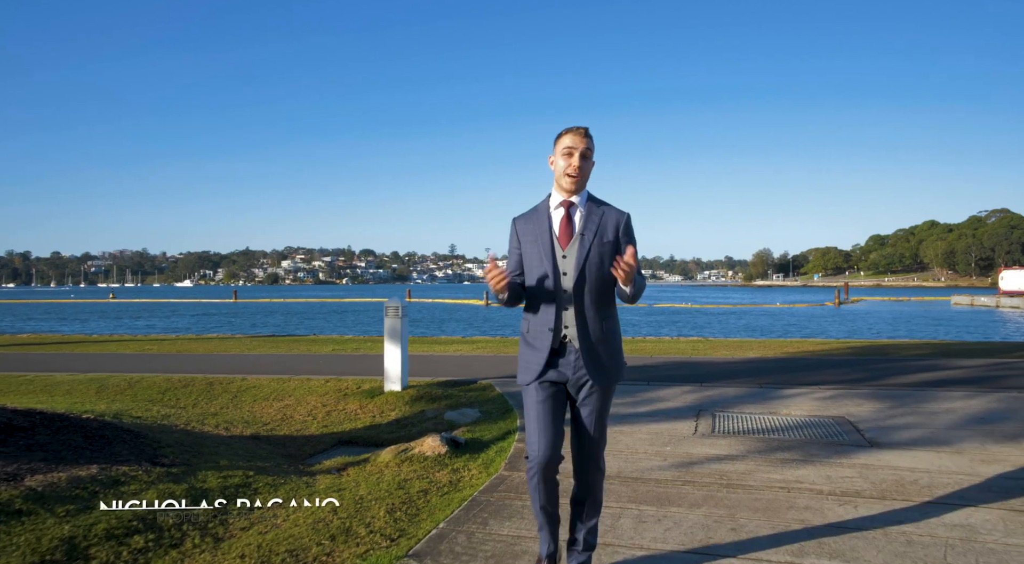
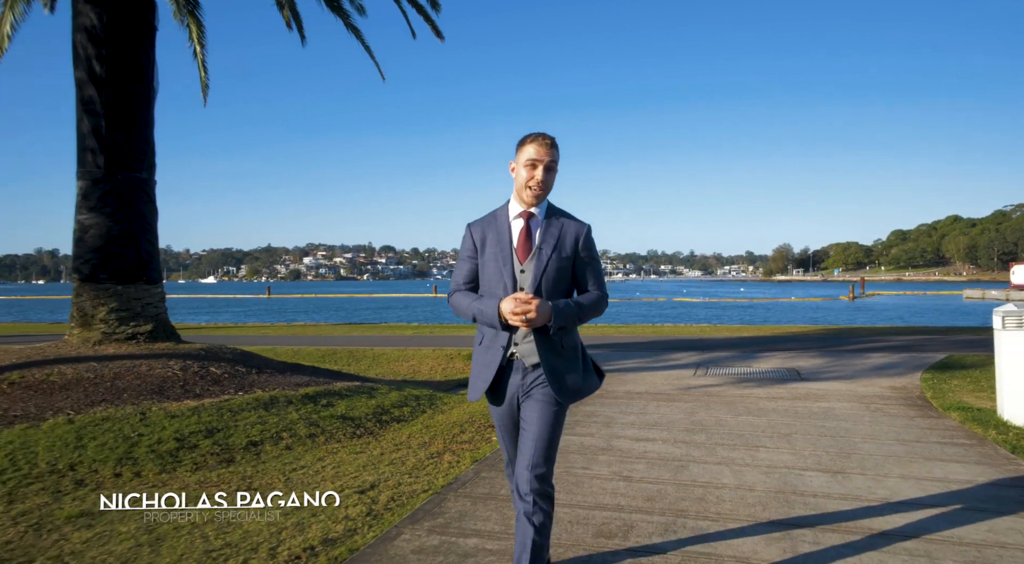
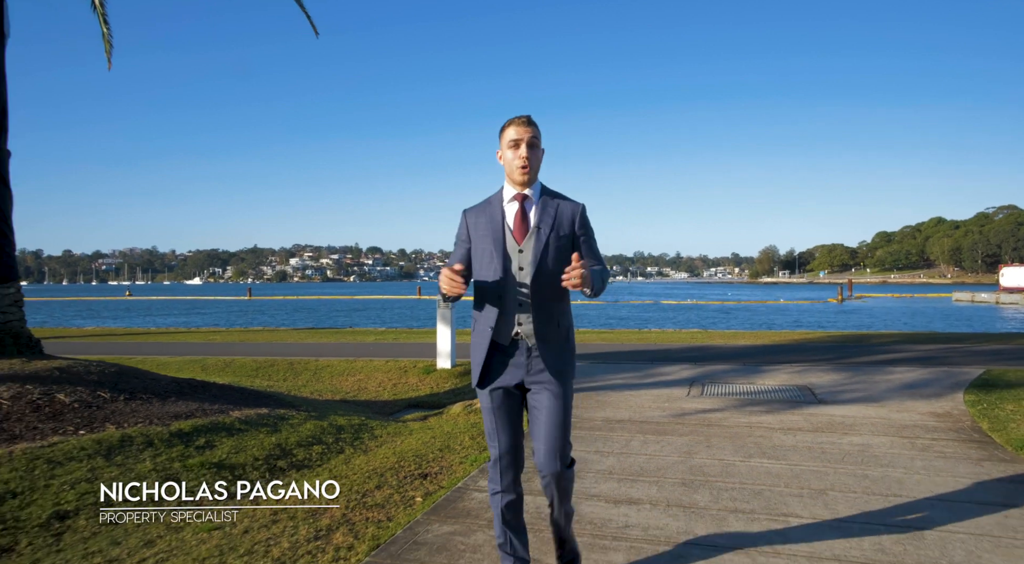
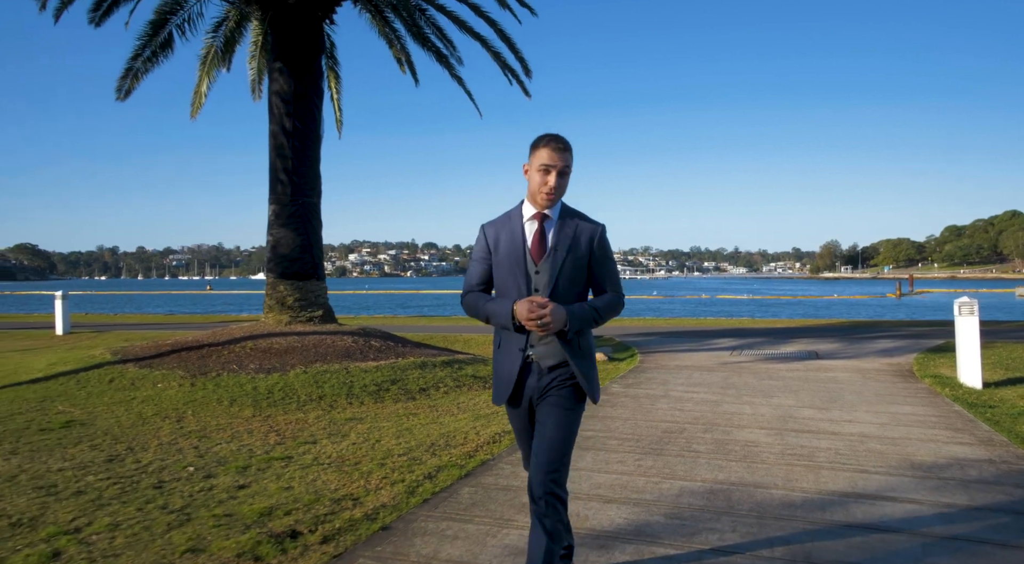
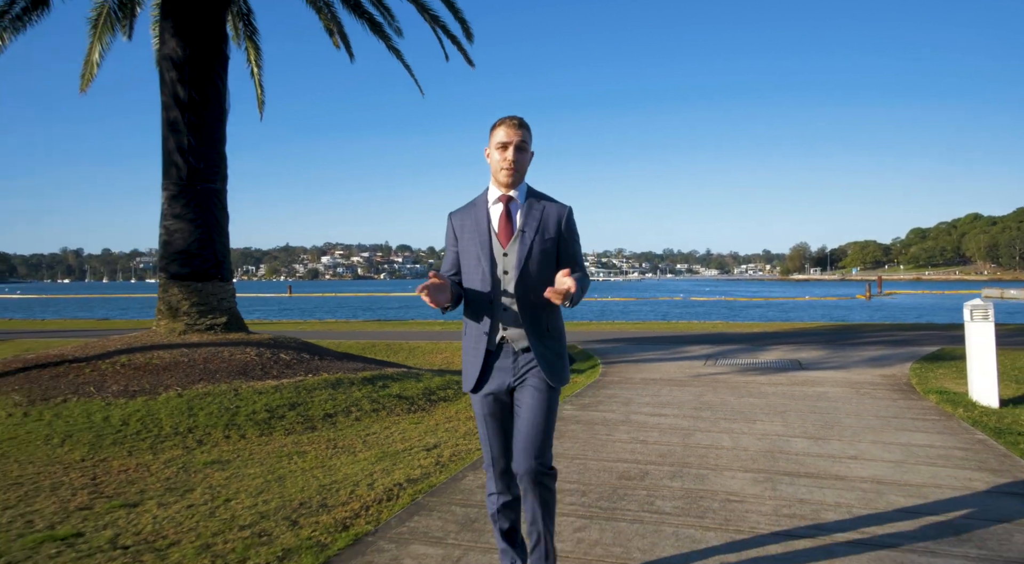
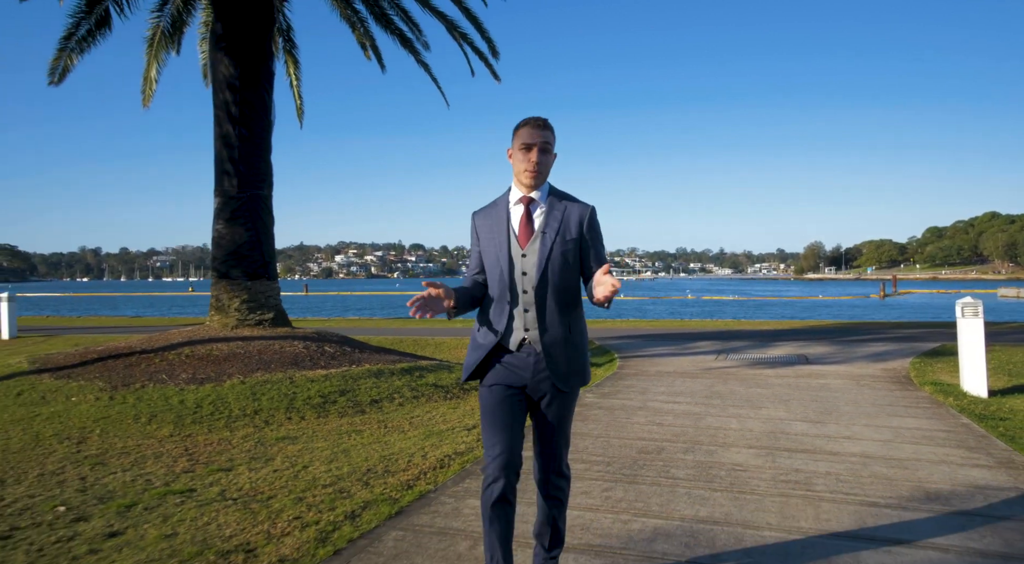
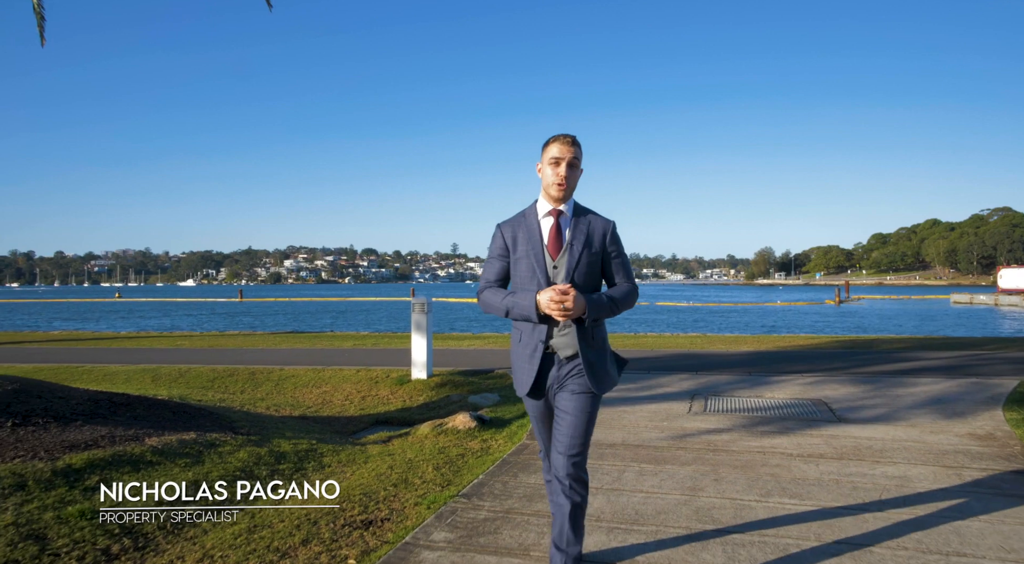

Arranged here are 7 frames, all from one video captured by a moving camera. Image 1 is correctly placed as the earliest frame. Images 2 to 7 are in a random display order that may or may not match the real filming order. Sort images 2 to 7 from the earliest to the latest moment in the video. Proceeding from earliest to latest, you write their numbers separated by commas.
7, 3, 2, 5, 6, 4
